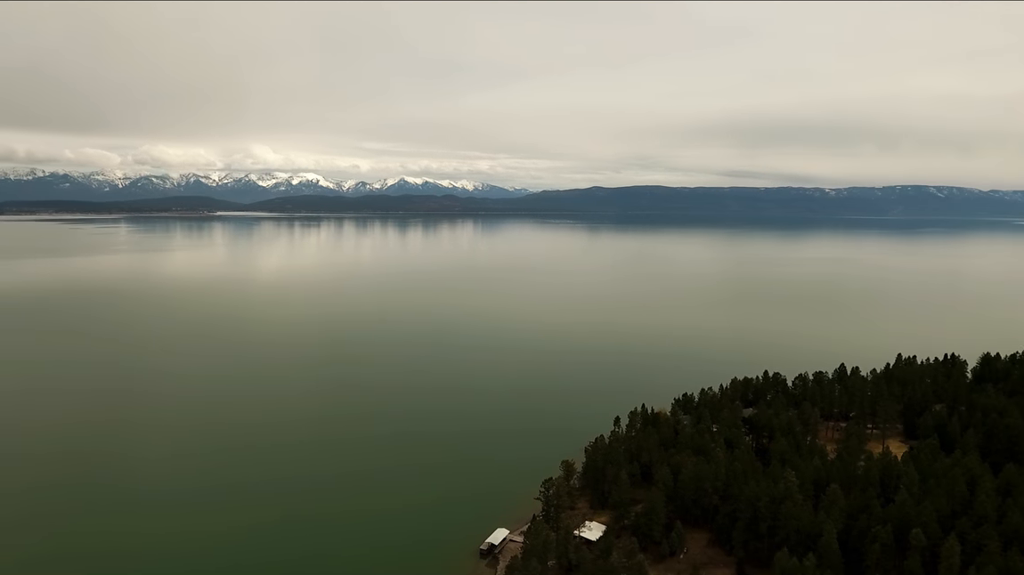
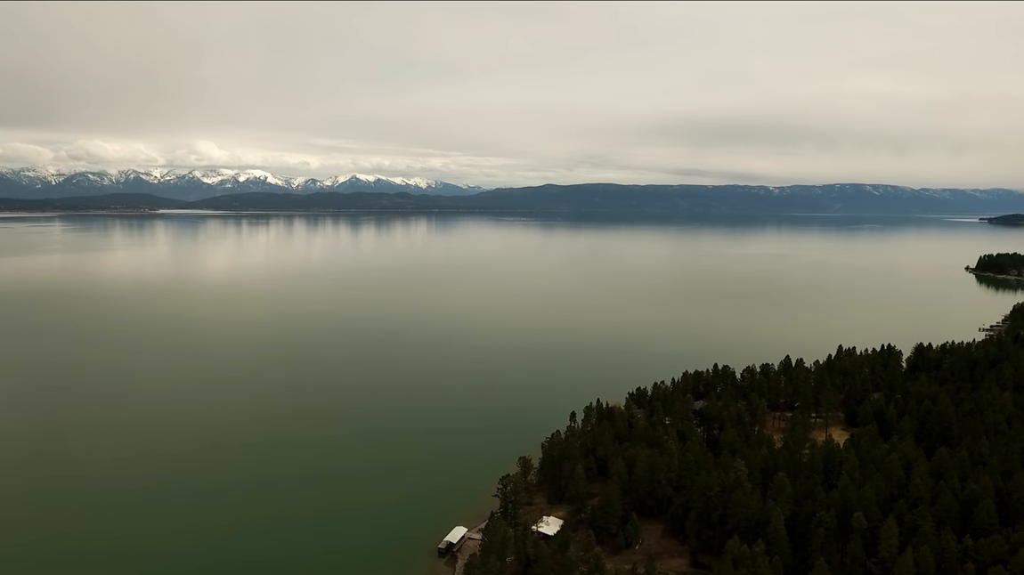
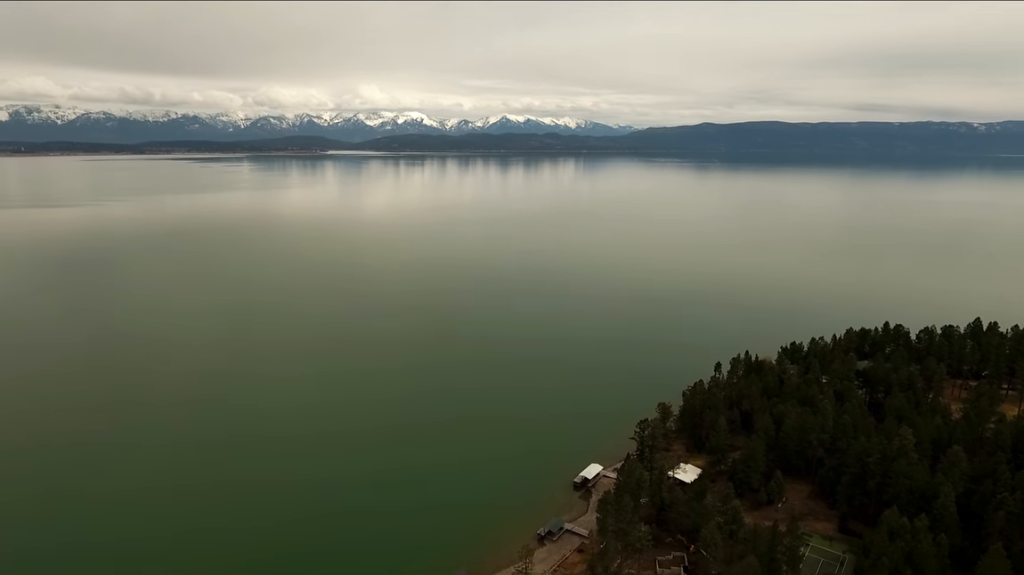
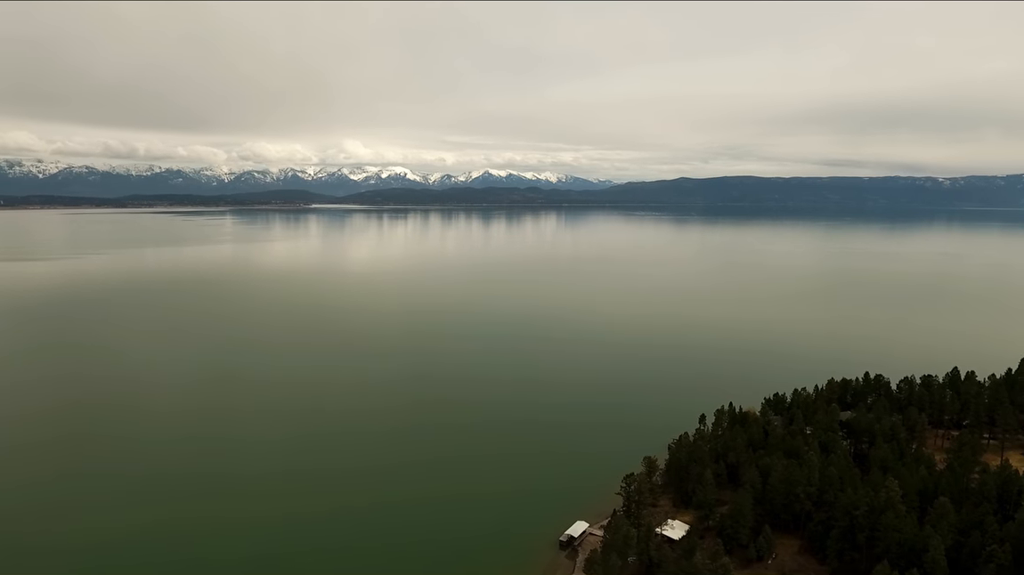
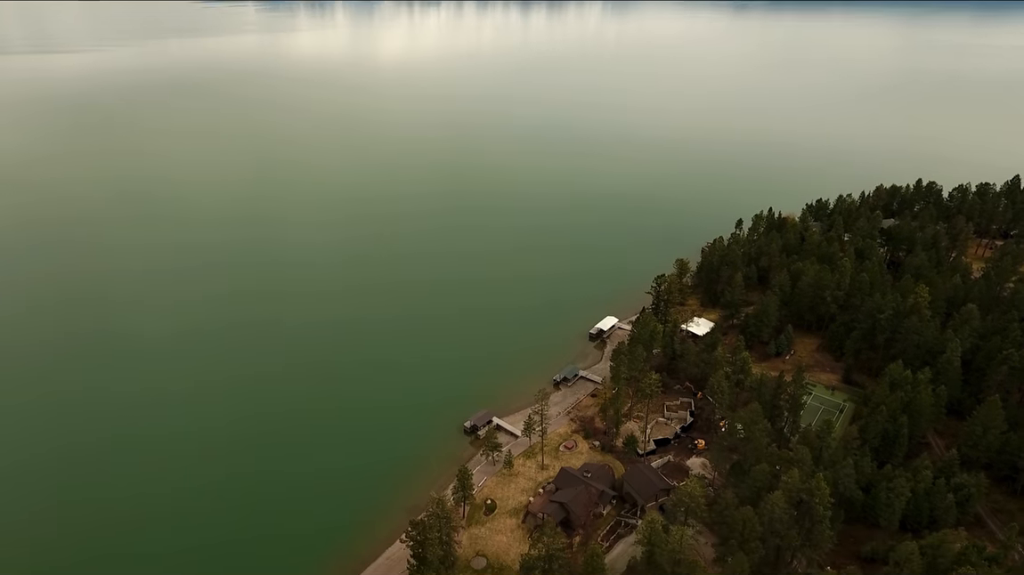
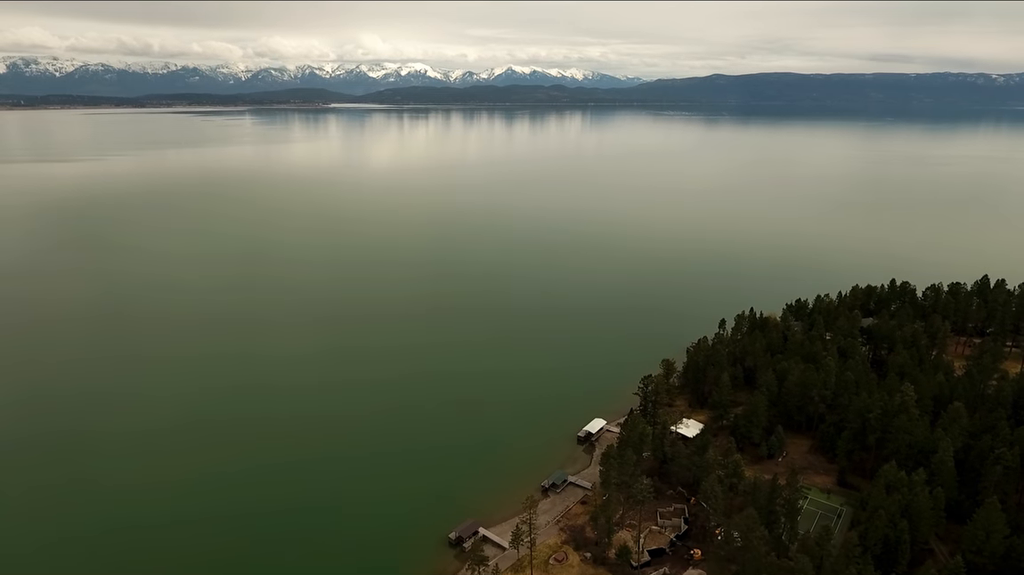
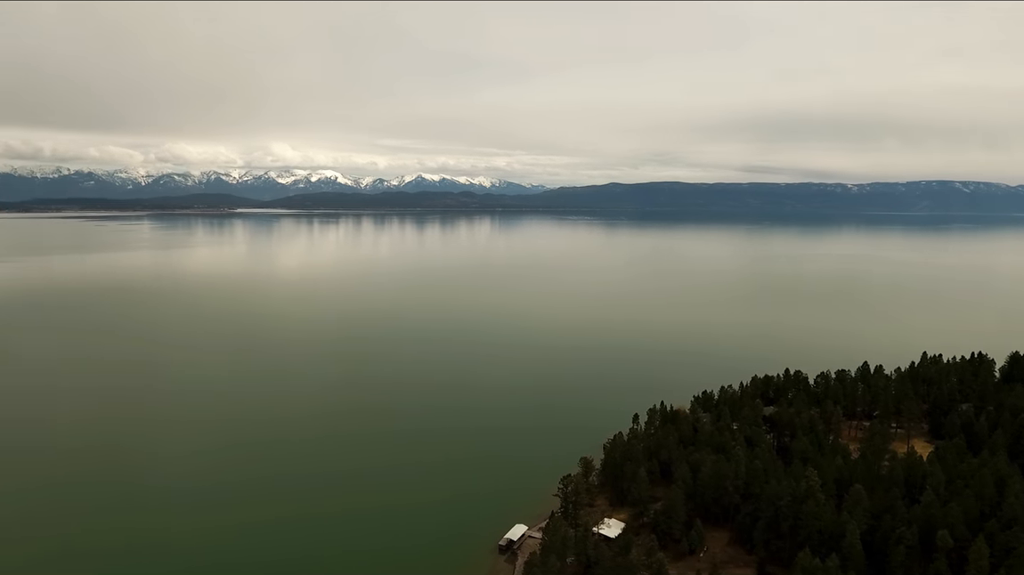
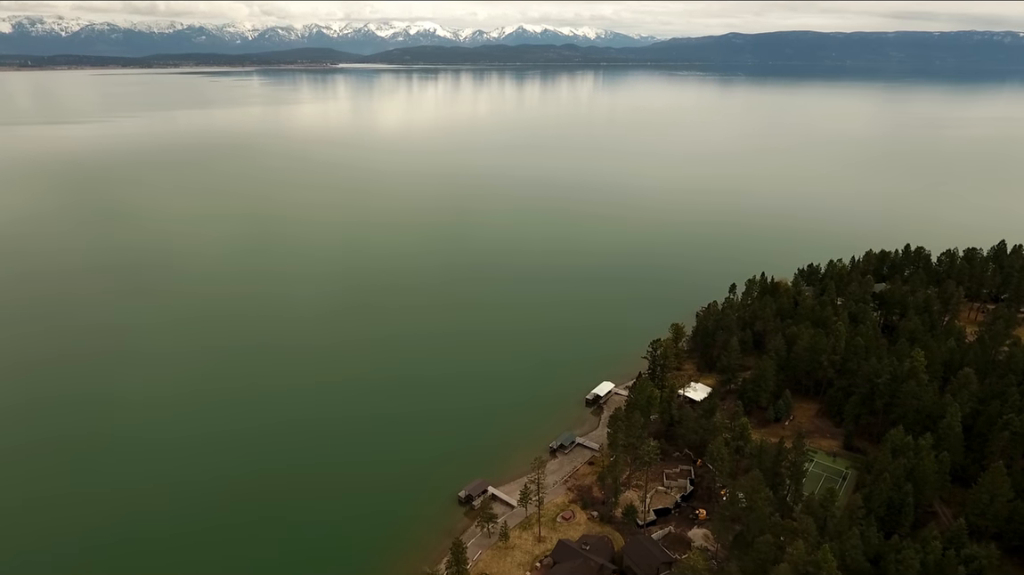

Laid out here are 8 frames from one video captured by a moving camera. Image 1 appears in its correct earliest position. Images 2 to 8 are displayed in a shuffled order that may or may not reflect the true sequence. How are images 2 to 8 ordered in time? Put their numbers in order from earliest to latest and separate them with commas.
2, 7, 4, 3, 6, 8, 5
